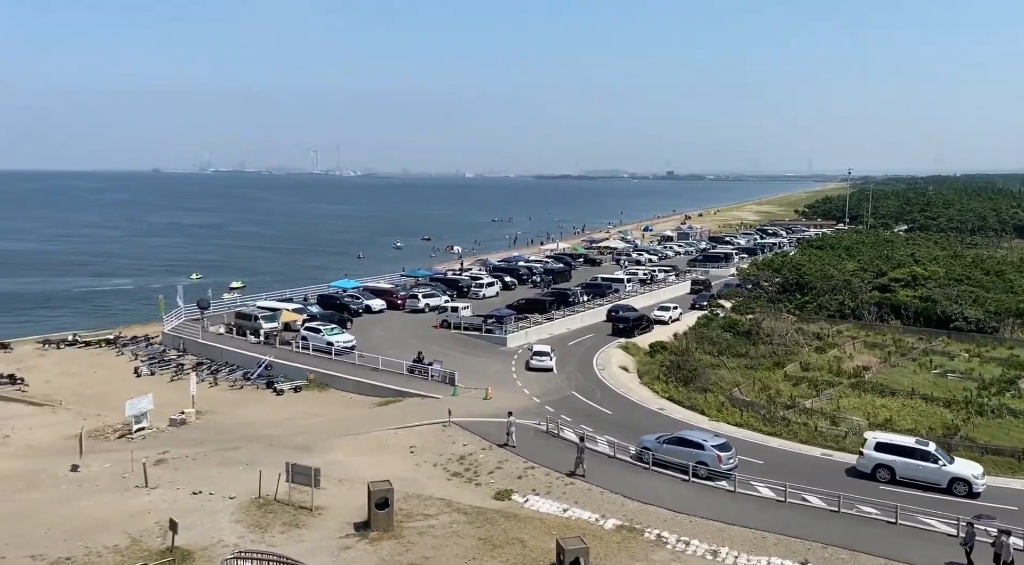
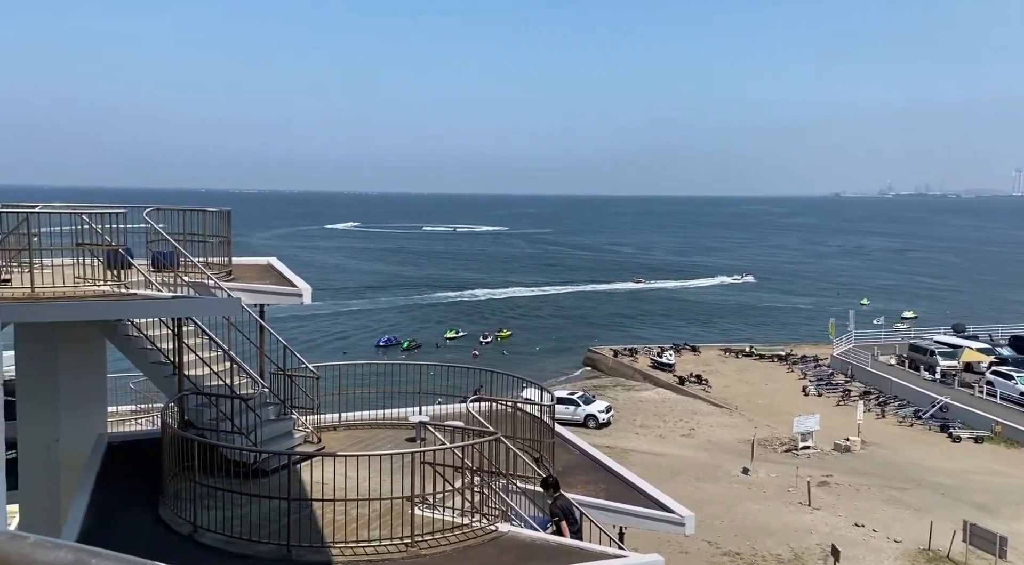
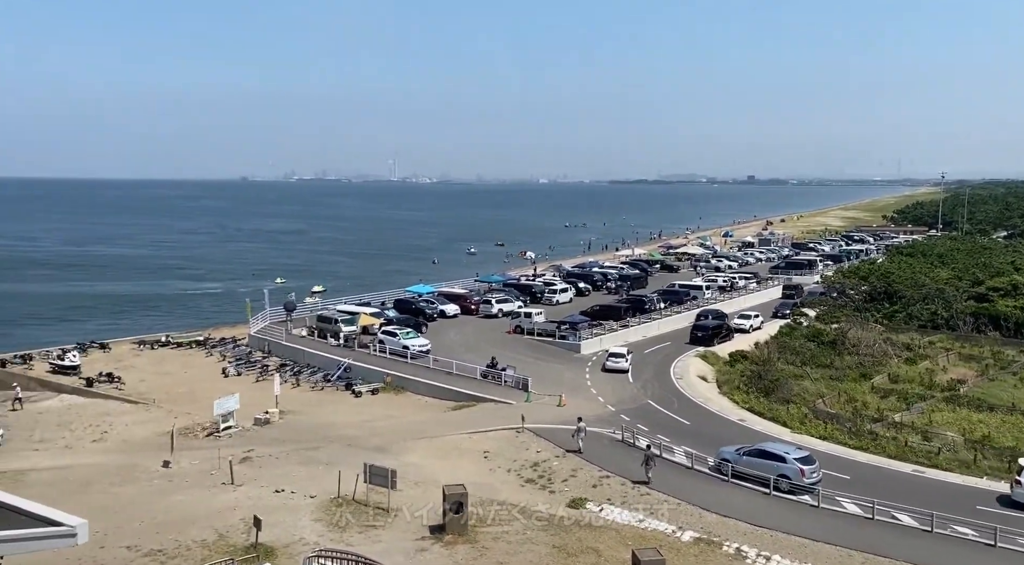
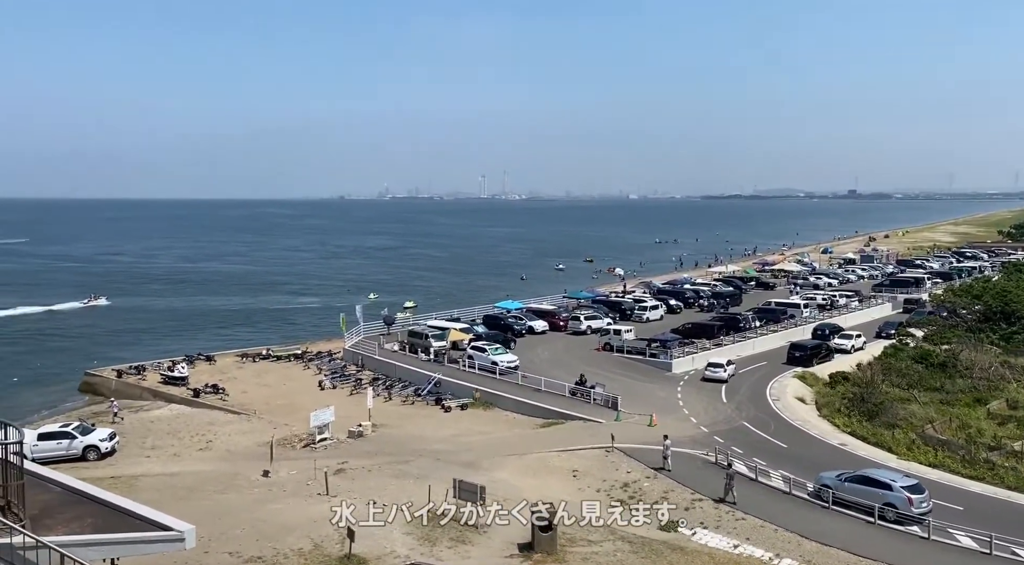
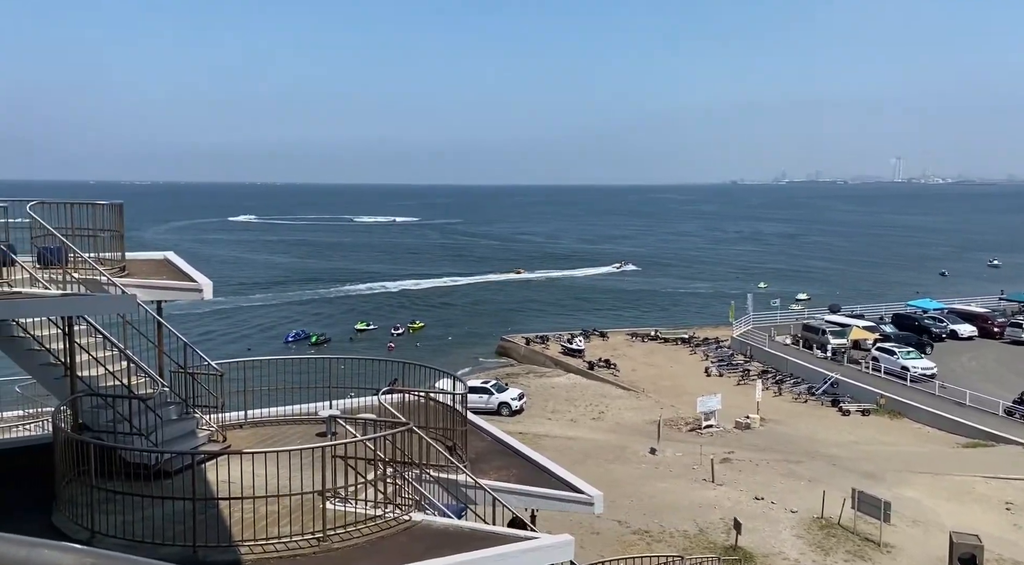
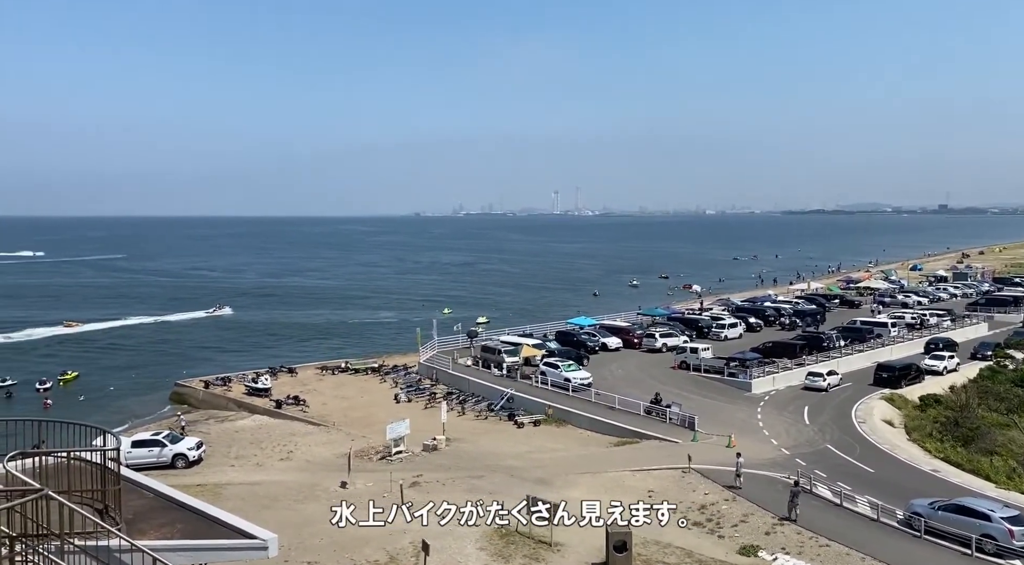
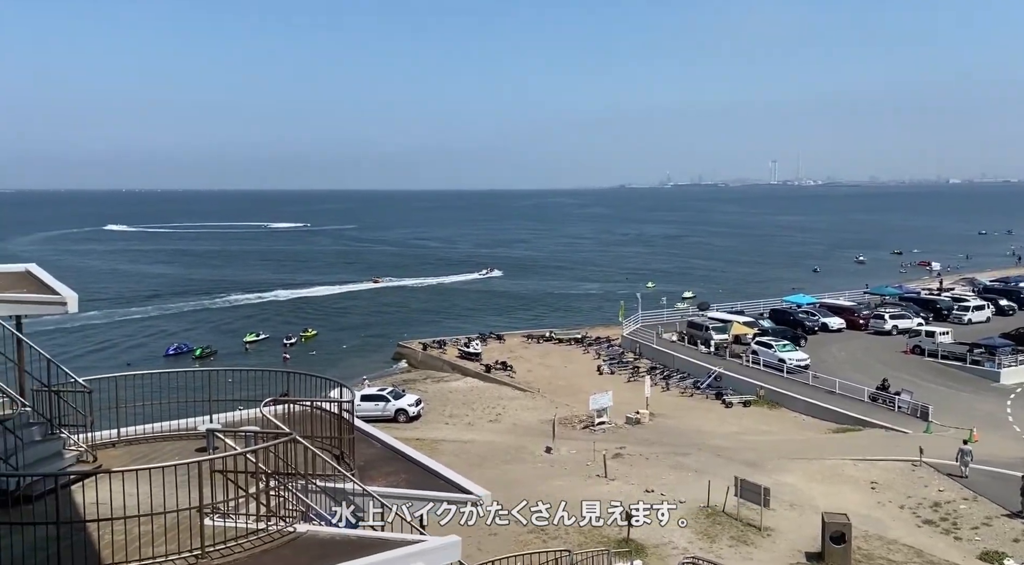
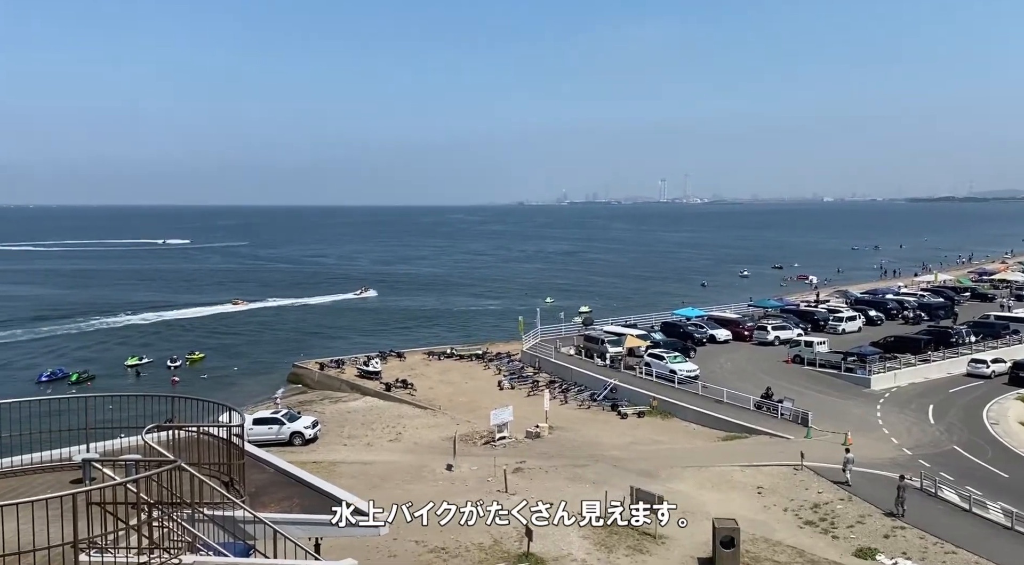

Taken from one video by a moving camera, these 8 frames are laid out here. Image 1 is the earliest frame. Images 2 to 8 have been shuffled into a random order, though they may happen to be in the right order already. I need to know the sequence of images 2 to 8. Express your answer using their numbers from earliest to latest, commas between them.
3, 4, 6, 8, 7, 5, 2
